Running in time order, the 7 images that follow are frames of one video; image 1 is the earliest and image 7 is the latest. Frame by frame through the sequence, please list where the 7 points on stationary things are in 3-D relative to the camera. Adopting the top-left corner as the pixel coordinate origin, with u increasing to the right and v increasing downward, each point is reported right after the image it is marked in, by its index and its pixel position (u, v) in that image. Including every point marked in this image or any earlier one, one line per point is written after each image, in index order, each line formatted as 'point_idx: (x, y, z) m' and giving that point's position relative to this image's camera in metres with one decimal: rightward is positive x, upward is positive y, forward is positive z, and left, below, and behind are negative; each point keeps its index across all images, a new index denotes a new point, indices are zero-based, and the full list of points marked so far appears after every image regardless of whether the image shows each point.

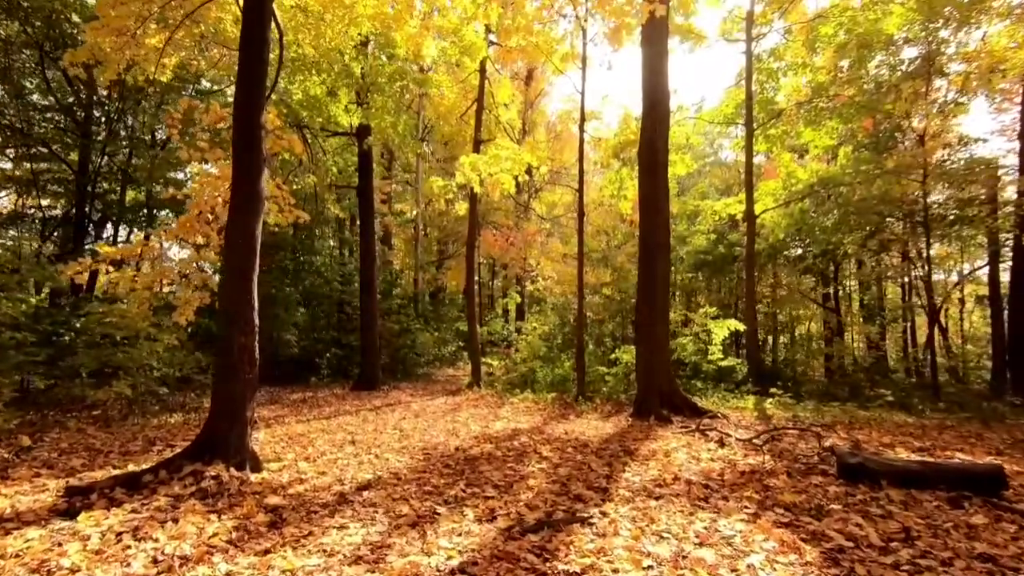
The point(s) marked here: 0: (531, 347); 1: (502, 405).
0: (+0.5, -1.6, +15.1) m
1: (-0.2, -2.2, +10.4) m
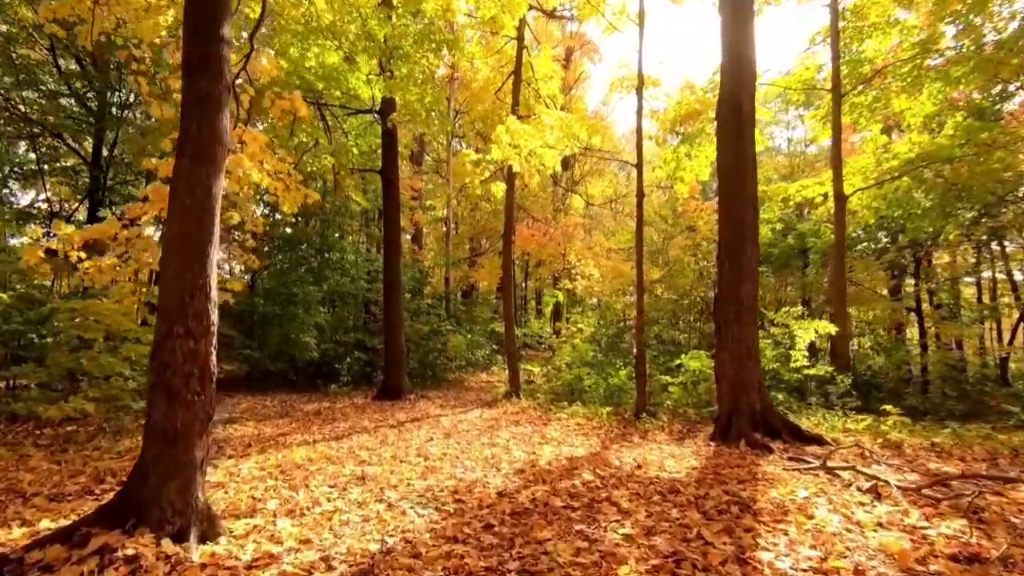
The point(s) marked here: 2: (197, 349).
0: (+1.5, -1.5, +13.3) m
1: (+0.6, -2.1, +8.7) m
2: (-1.9, -0.4, +3.4) m
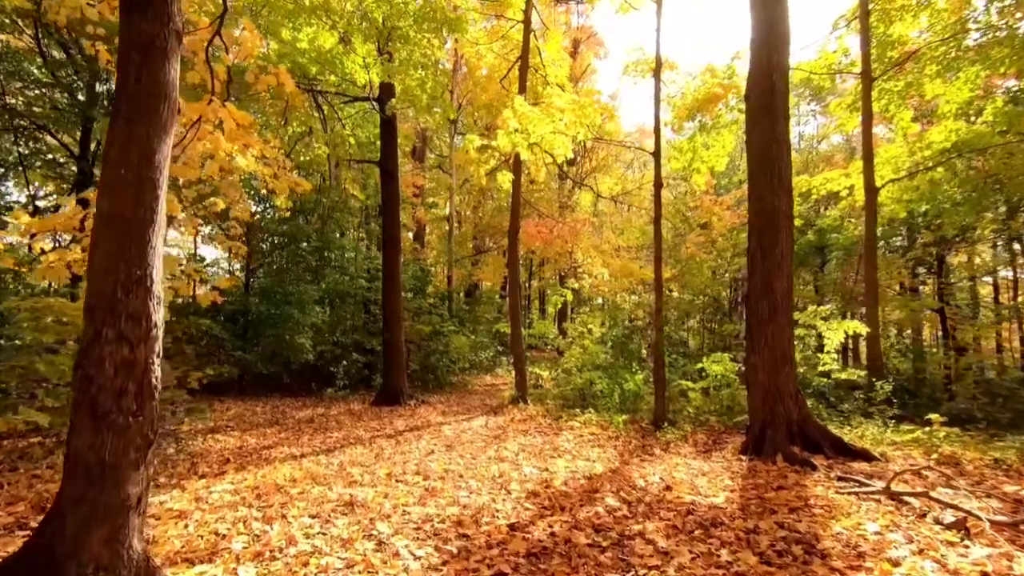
0: (+1.7, -1.5, +12.6) m
1: (+0.7, -2.1, +8.0) m
2: (-1.8, -0.3, +2.7) m
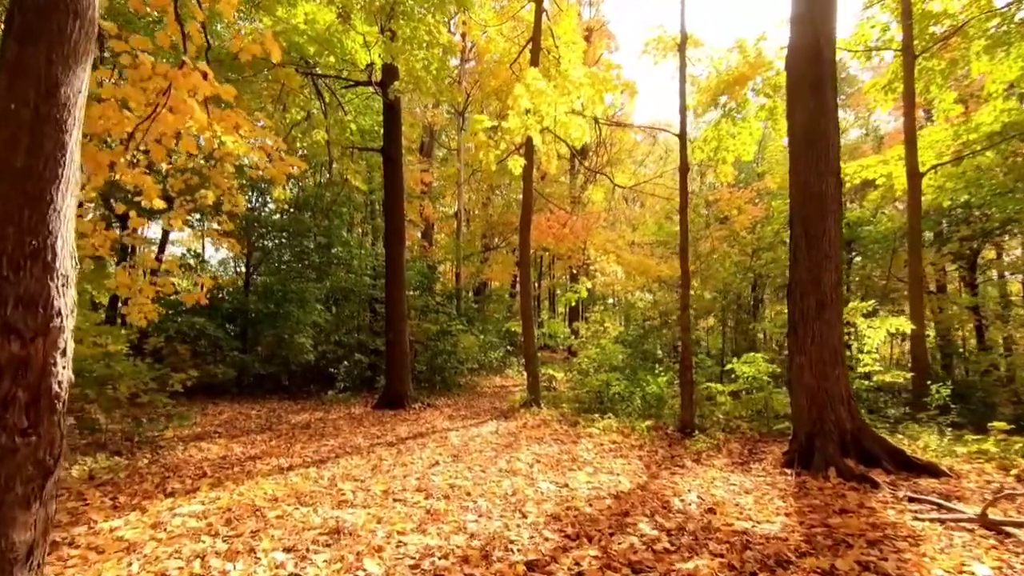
0: (+1.9, -1.4, +11.8) m
1: (+0.9, -2.0, +7.3) m
2: (-1.7, -0.2, +2.0) m
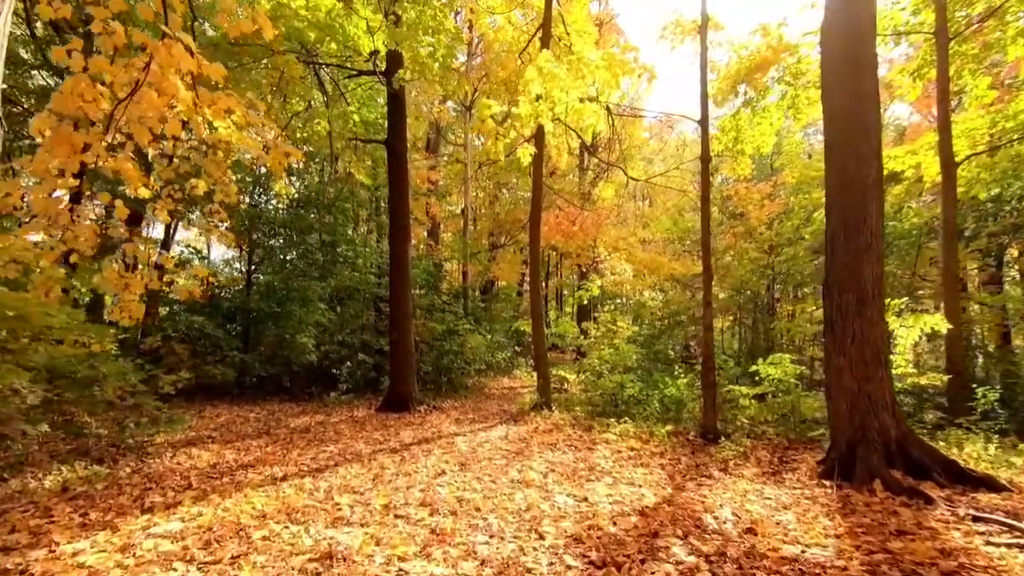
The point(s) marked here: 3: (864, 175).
0: (+2.1, -1.4, +11.4) m
1: (+1.0, -1.9, +6.8) m
2: (-1.7, -0.2, +1.5) m
3: (+3.5, +1.1, +5.5) m
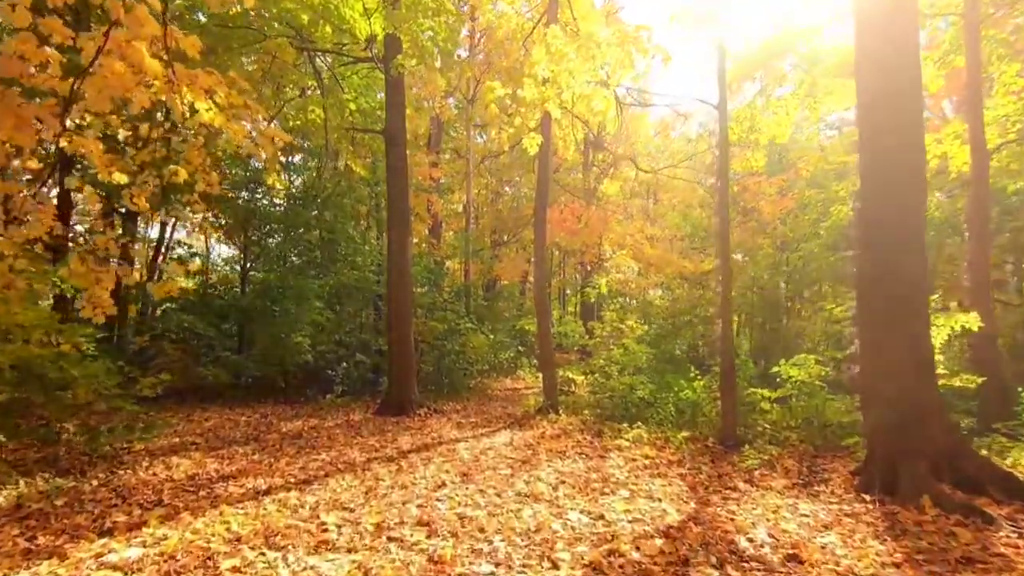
0: (+2.2, -1.3, +10.9) m
1: (+1.1, -1.9, +6.3) m
2: (-1.6, -0.1, +1.1) m
3: (+3.6, +1.2, +5.0) m
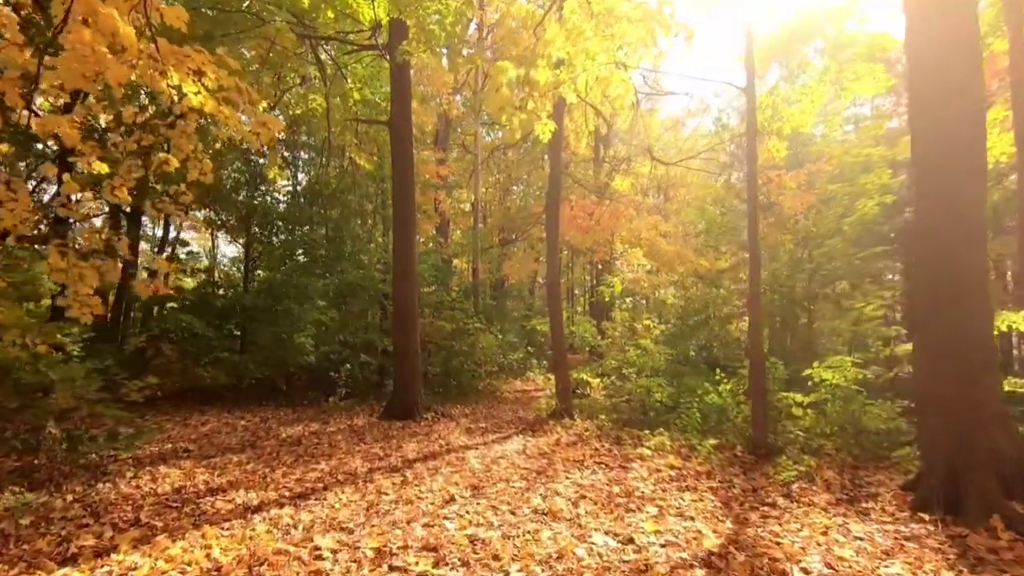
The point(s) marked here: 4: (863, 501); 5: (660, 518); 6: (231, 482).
0: (+2.4, -1.3, +10.4) m
1: (+1.2, -1.8, +5.8) m
2: (-1.5, -0.1, +0.6) m
3: (+3.7, +1.2, +4.5) m
4: (+3.0, -1.8, +4.7) m
5: (+1.1, -1.8, +4.2) m
6: (-2.5, -1.7, +5.0) m
